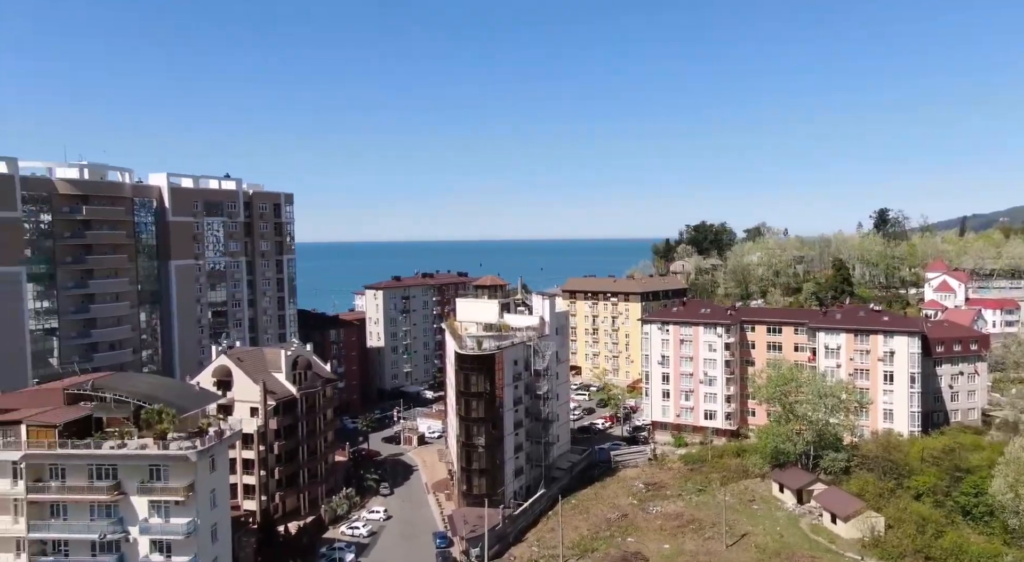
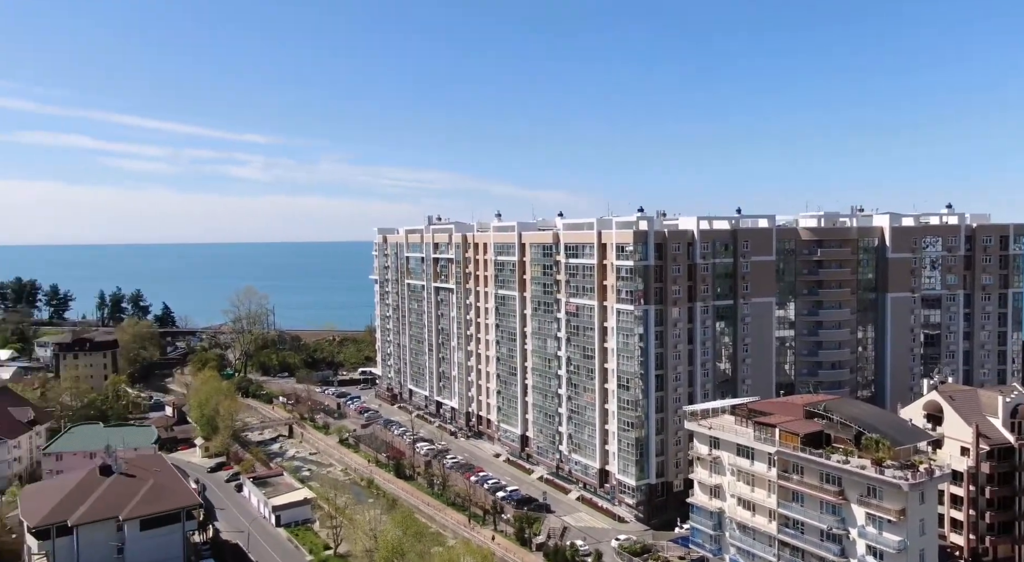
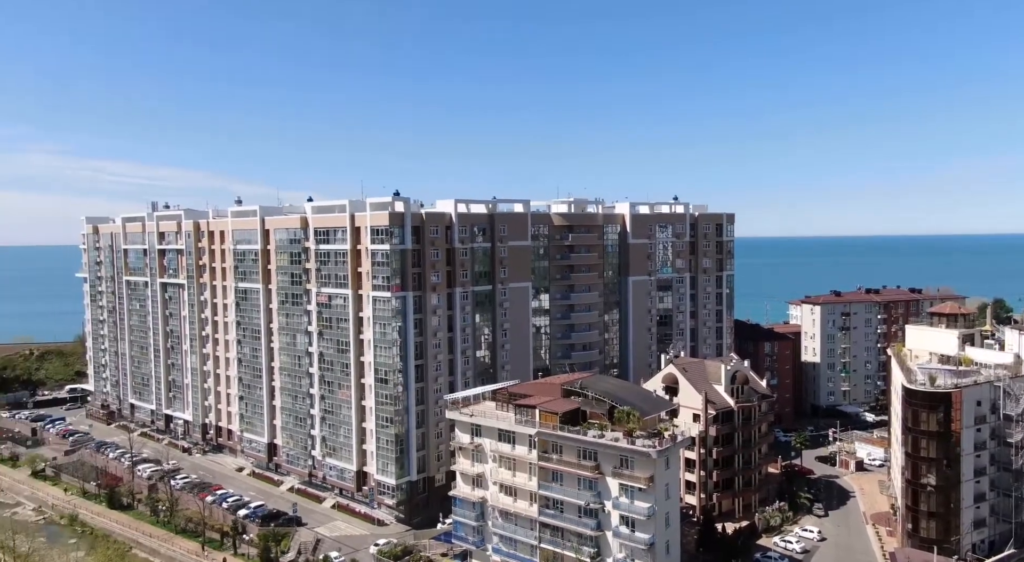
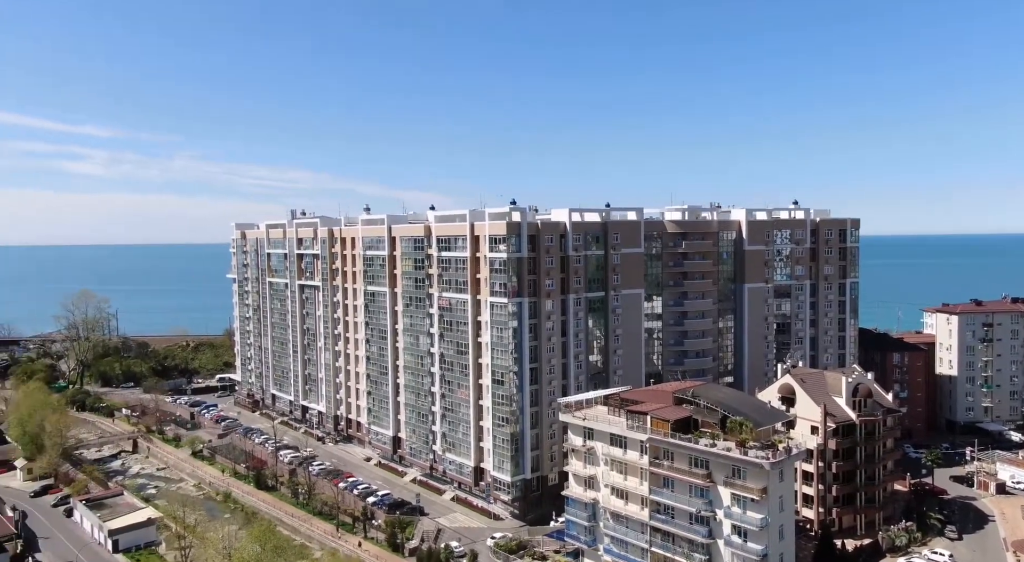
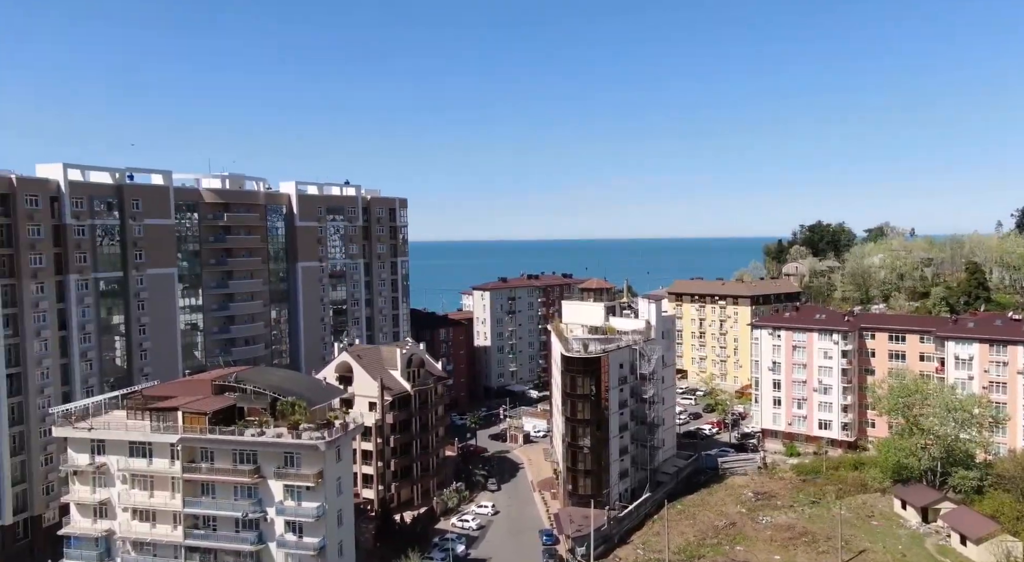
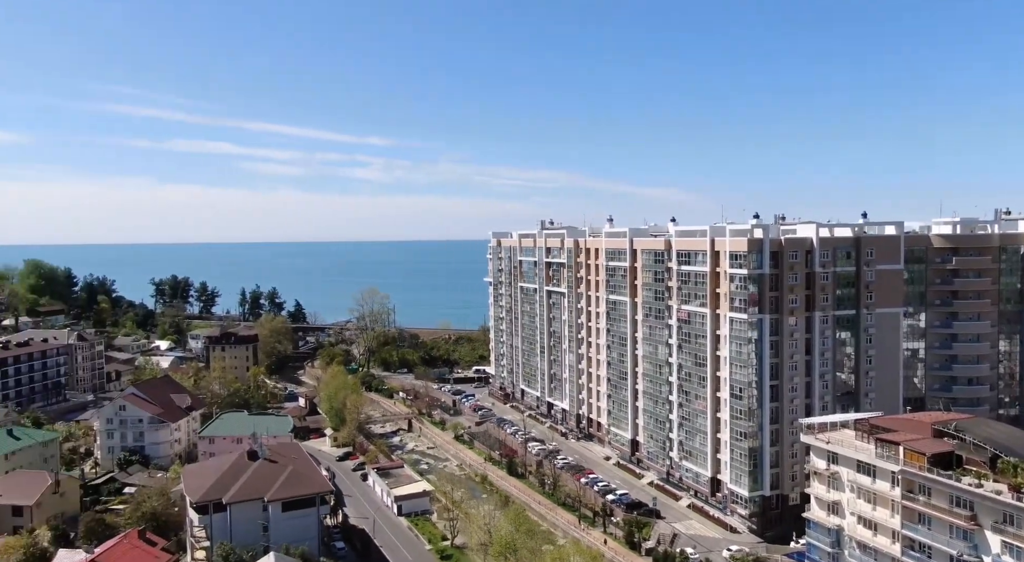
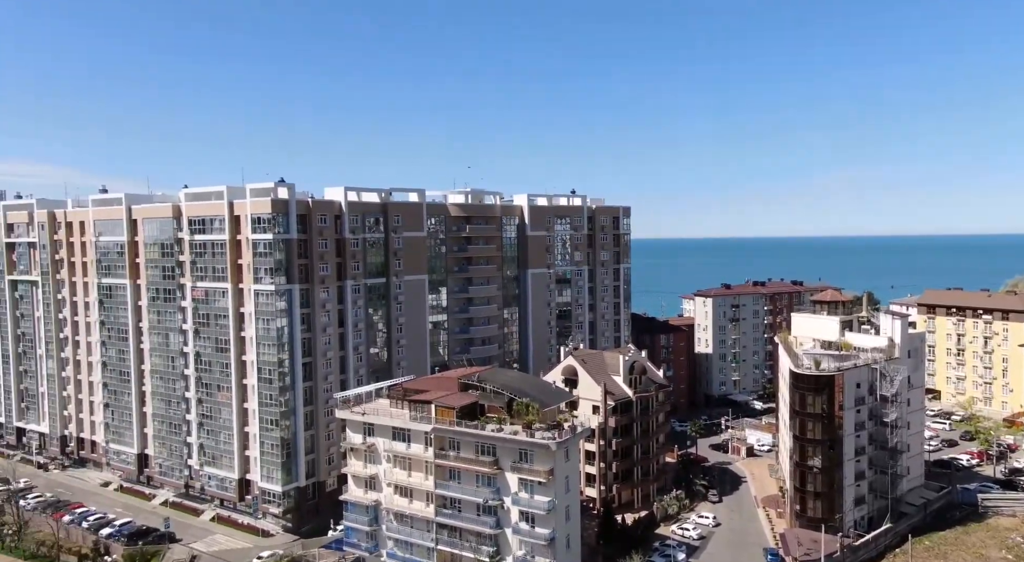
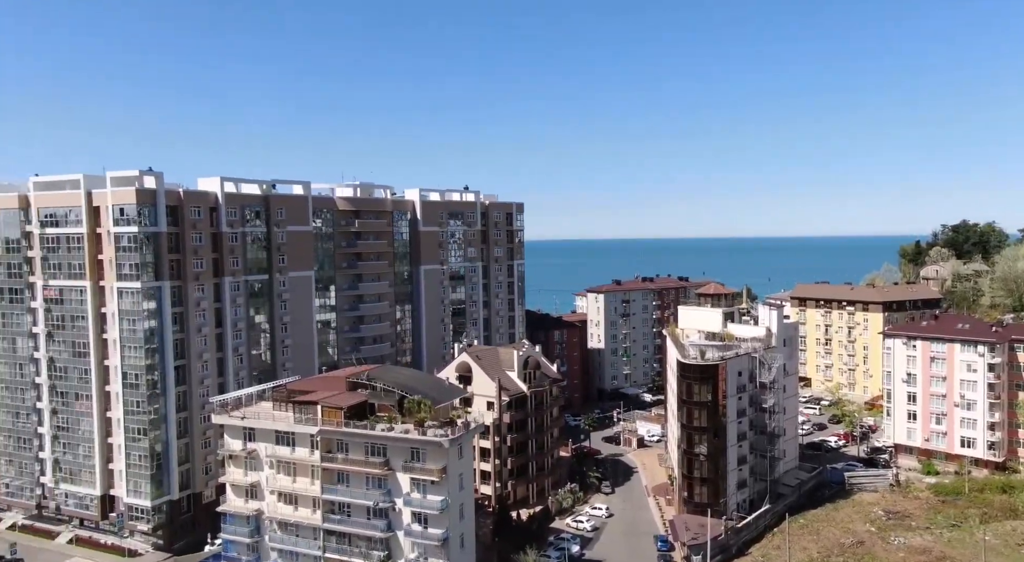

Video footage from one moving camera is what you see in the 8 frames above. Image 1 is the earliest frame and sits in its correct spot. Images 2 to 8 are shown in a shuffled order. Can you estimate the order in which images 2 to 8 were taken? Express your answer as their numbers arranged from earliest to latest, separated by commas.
5, 8, 7, 3, 4, 2, 6
